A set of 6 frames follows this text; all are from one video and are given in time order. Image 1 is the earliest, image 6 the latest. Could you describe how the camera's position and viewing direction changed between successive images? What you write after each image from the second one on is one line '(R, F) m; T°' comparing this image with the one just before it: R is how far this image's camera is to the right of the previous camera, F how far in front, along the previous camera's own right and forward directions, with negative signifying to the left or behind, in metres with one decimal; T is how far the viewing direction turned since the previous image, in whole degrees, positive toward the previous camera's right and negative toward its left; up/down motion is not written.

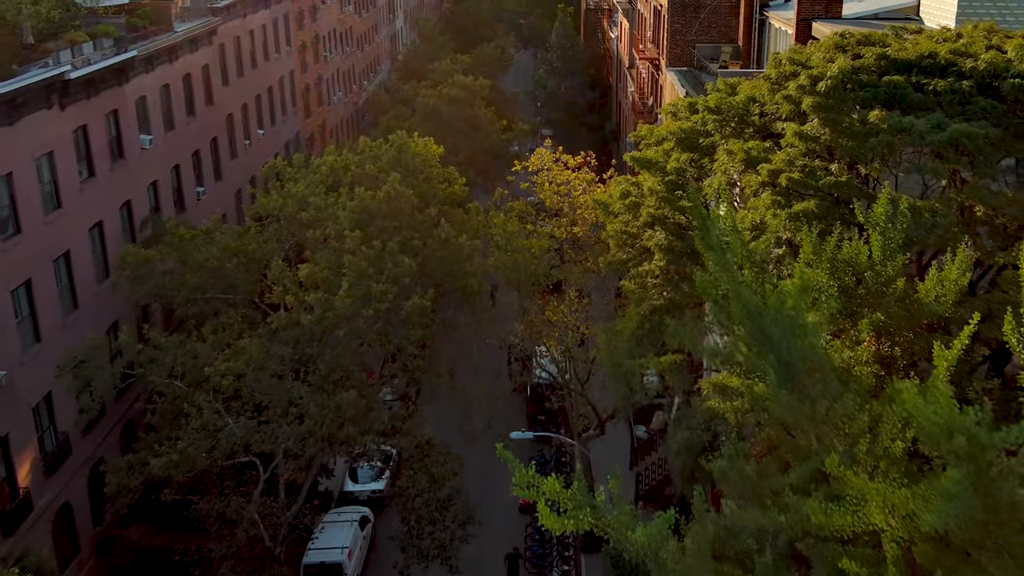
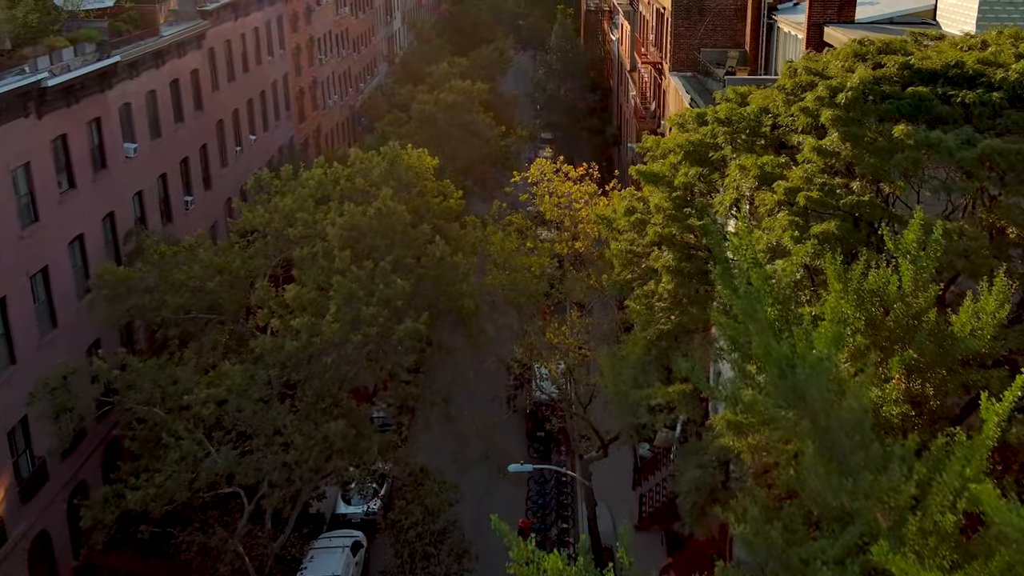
(0.0, +1.3) m; 0°
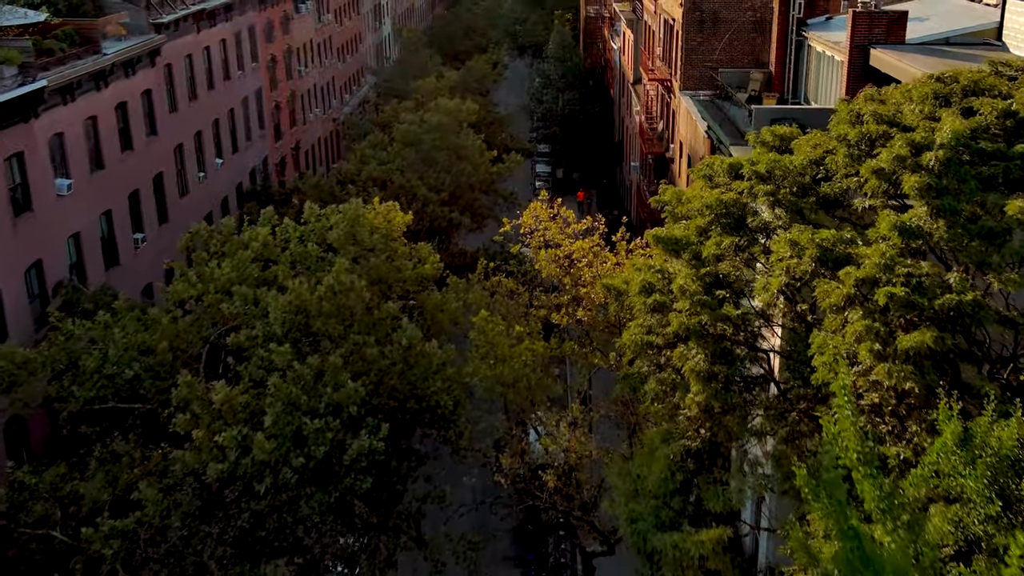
(+0.2, +4.4) m; 0°
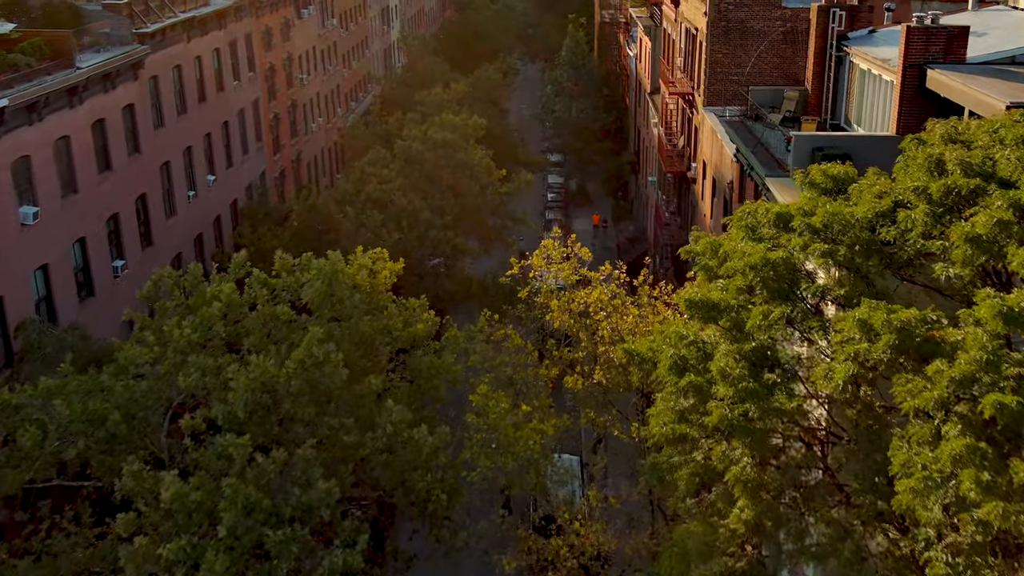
(+0.1, +2.8) m; -1°
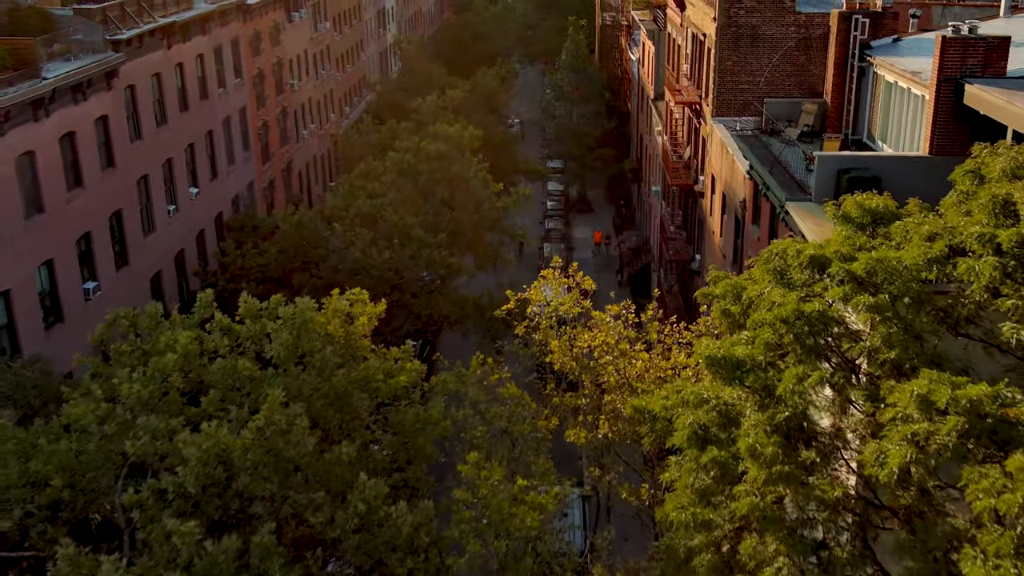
(+0.1, +2.0) m; 0°
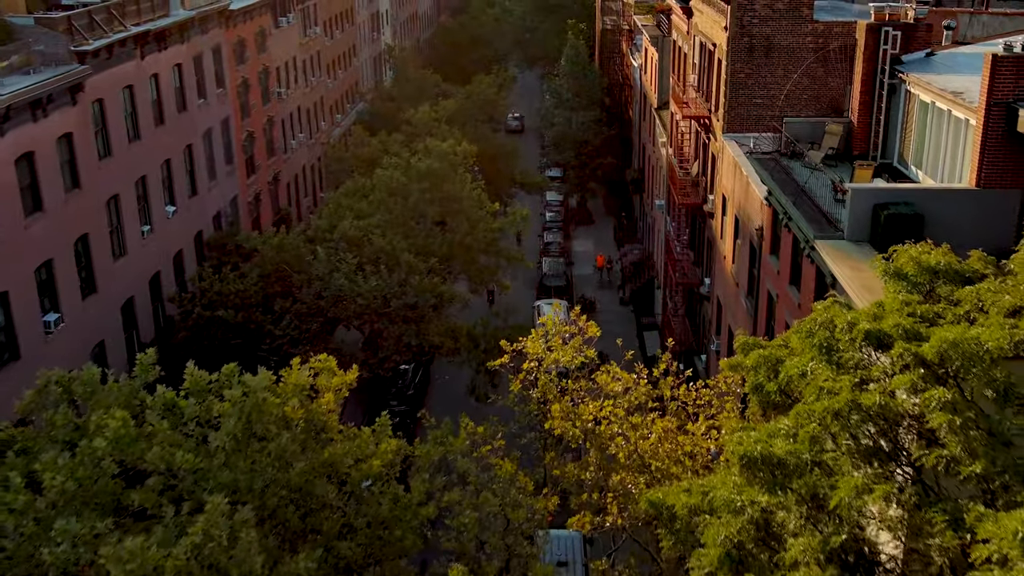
(+0.1, +2.3) m; 0°
